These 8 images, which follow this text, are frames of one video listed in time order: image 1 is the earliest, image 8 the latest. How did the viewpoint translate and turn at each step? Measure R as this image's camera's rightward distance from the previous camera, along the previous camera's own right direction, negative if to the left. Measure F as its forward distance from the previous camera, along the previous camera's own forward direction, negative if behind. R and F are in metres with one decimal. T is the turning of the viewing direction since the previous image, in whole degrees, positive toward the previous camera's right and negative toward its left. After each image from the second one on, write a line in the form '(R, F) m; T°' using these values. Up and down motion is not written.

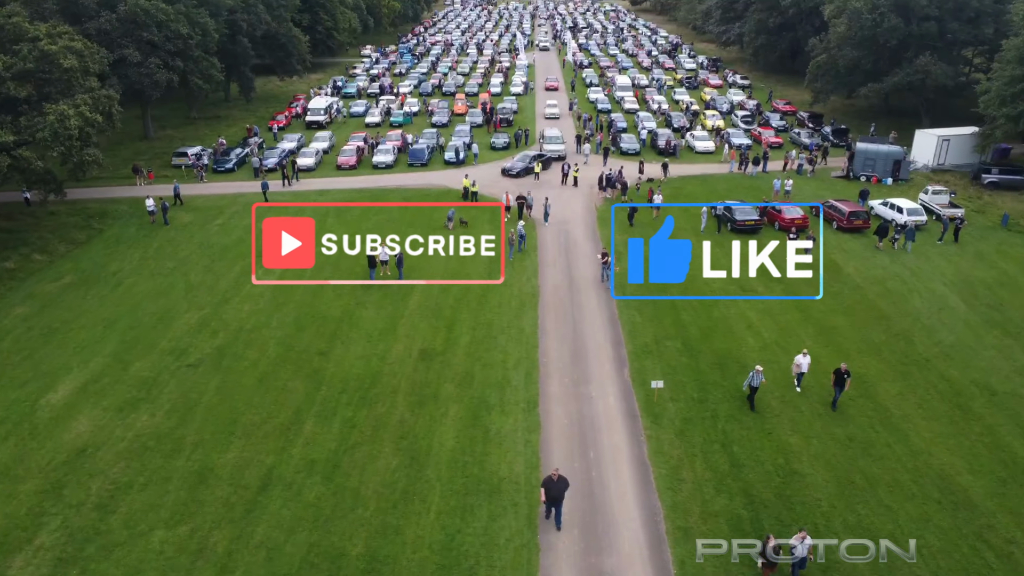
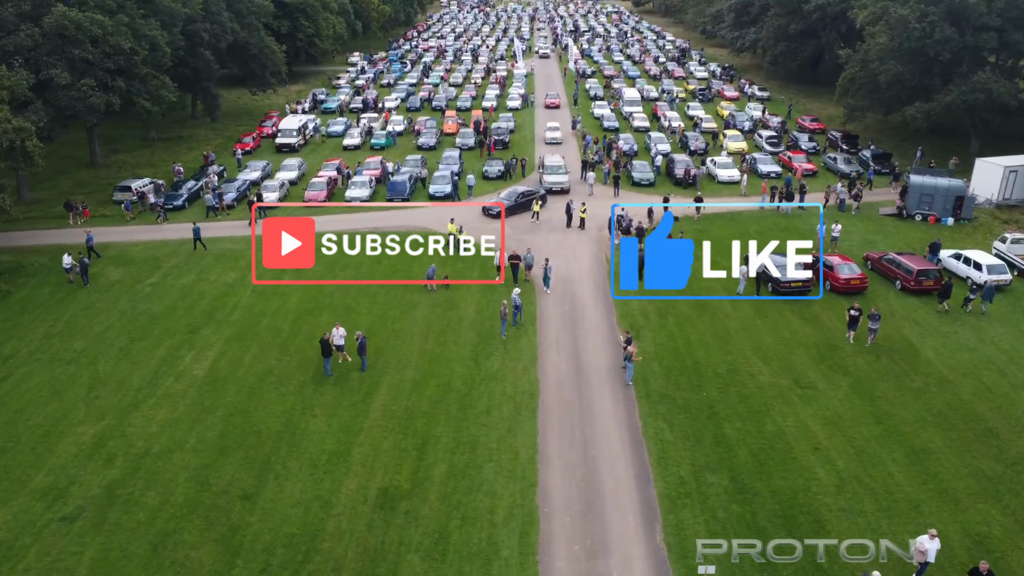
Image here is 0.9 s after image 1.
(+0.3, +6.2) m; 0°
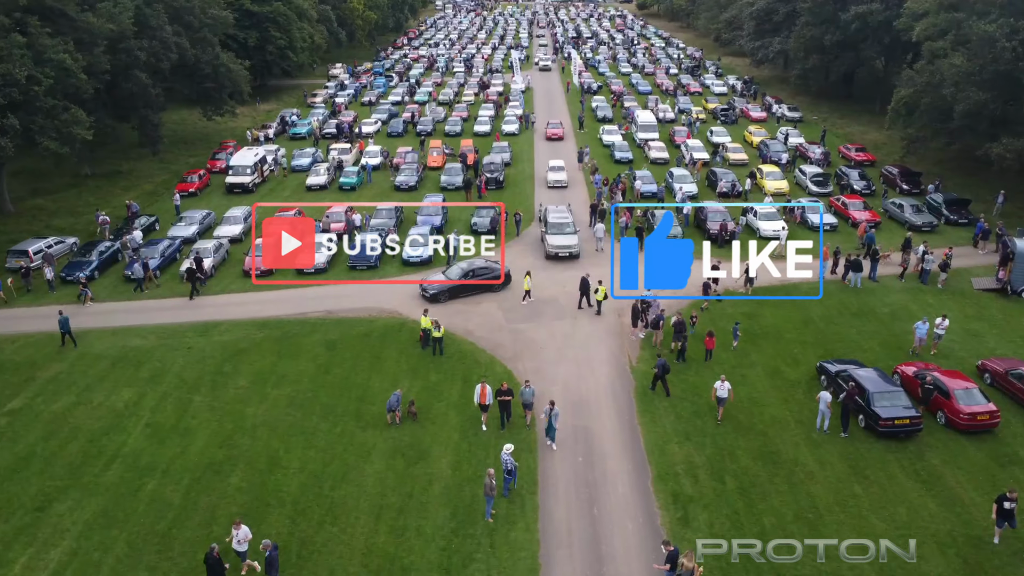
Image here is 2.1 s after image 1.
(+0.3, +8.0) m; 0°
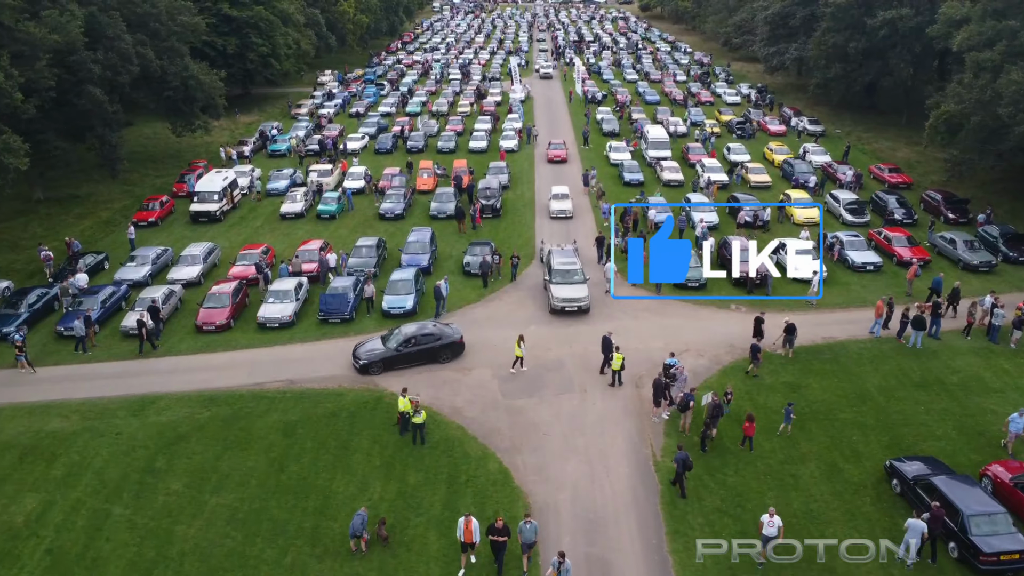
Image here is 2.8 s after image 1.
(+0.1, +4.4) m; 0°
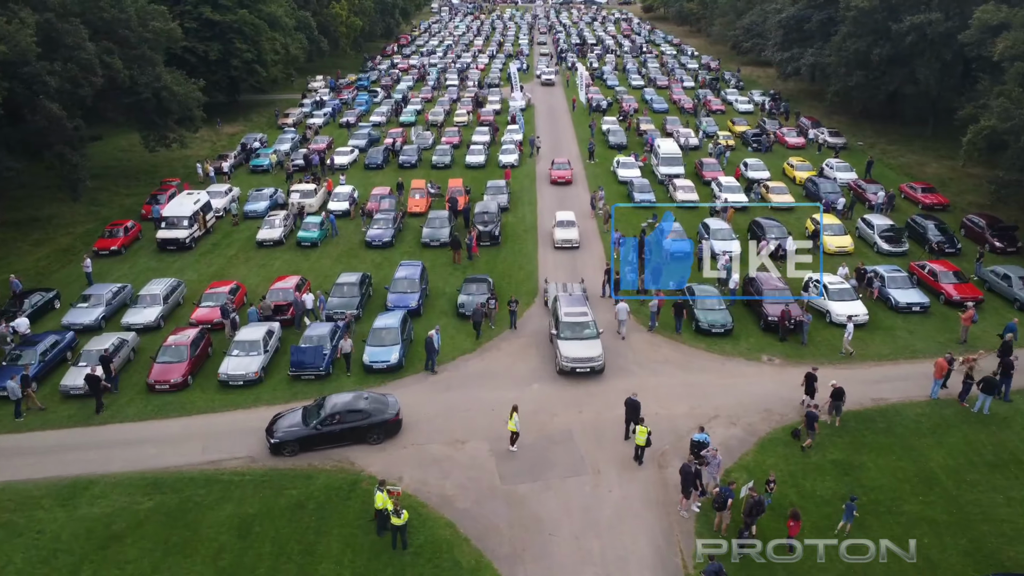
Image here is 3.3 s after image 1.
(0.0, +3.5) m; 0°
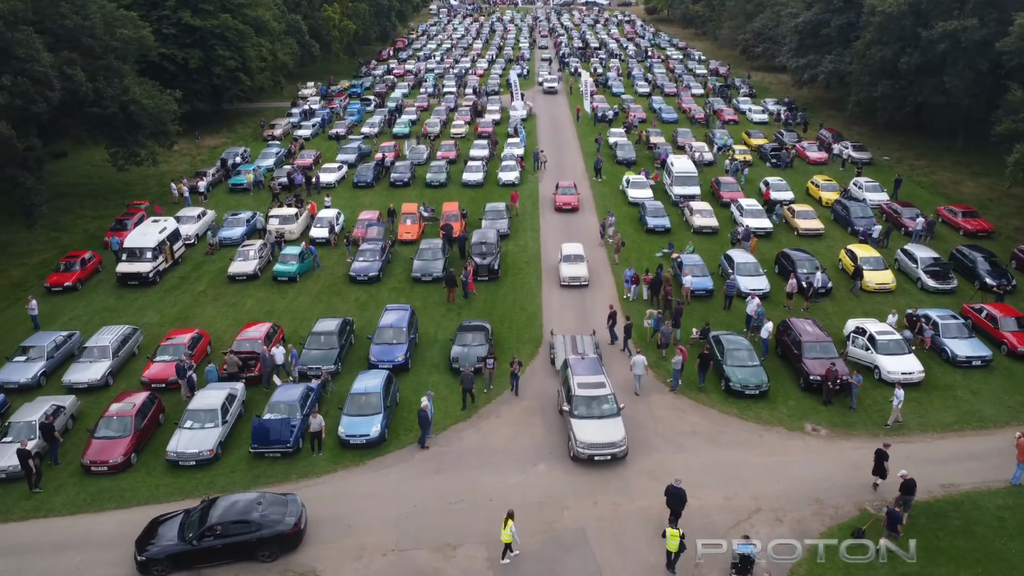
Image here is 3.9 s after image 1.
(0.0, +3.5) m; 0°
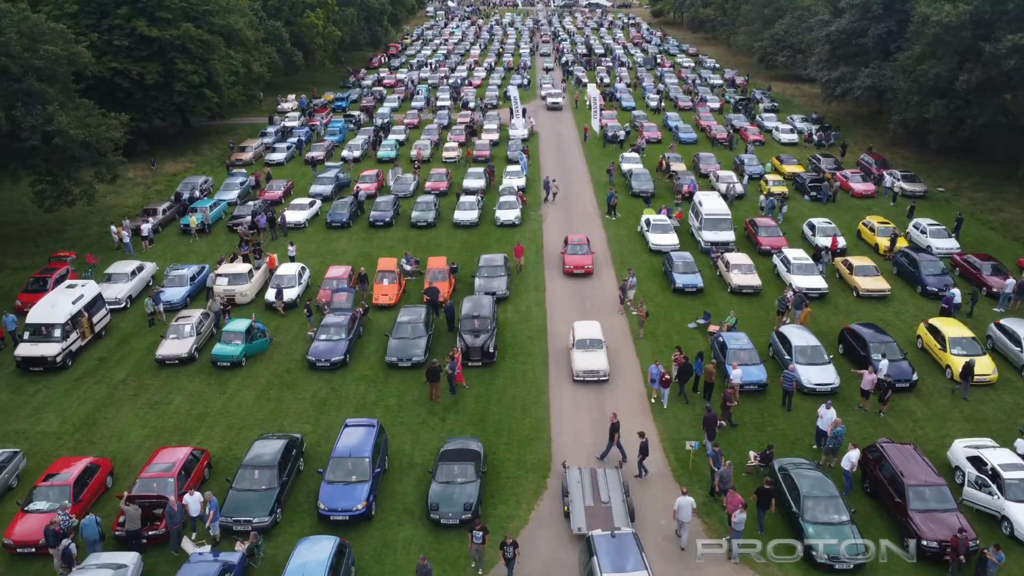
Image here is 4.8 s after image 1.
(0.0, +6.2) m; 0°
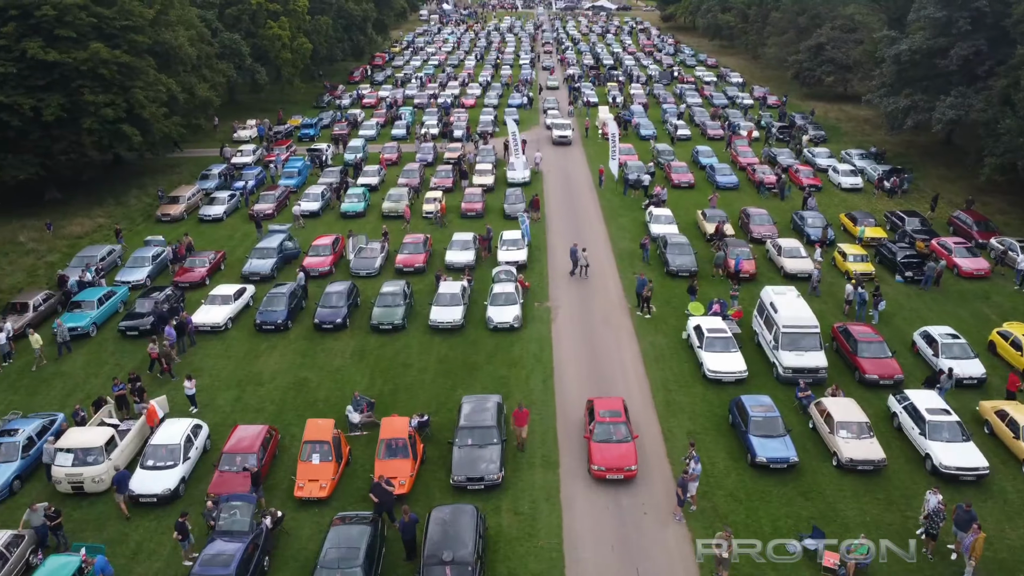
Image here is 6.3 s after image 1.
(+0.1, +10.1) m; 0°
